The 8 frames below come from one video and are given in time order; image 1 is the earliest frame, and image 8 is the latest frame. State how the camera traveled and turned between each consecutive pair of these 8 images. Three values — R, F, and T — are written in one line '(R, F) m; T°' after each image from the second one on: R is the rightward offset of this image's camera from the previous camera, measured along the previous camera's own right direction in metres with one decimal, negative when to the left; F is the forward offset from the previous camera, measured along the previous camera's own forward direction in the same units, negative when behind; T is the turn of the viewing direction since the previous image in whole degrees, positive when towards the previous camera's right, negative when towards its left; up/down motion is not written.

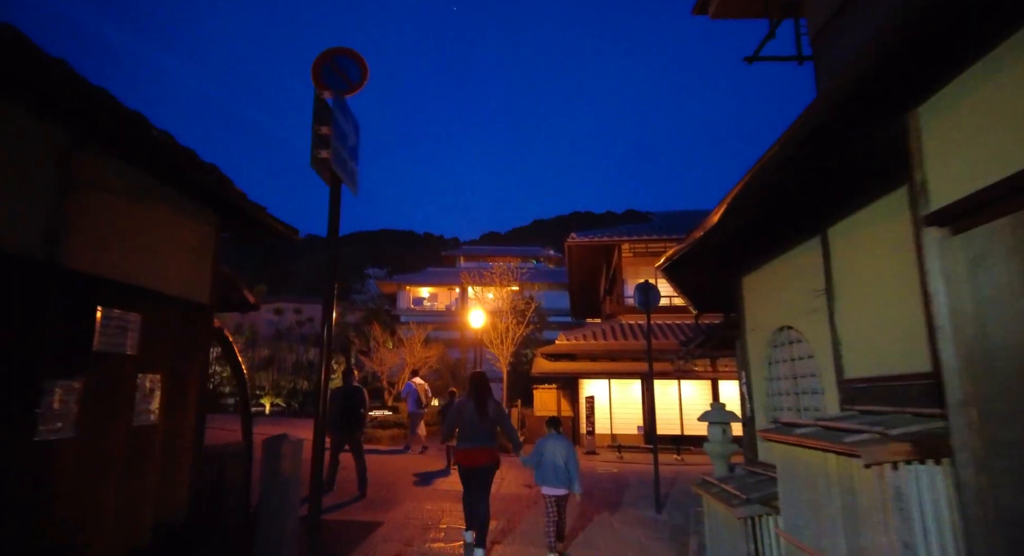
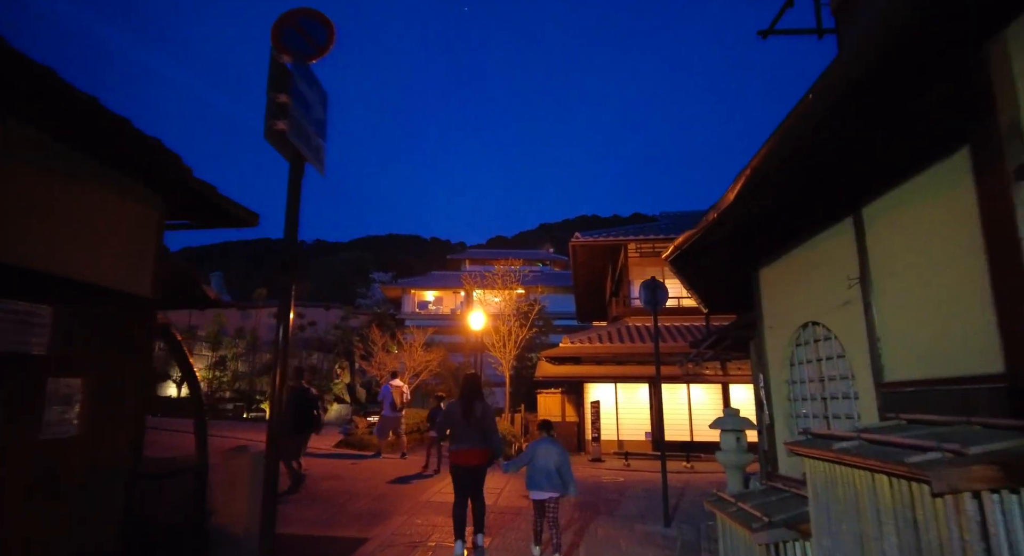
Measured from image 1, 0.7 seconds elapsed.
(+0.1, +0.5) m; -1°
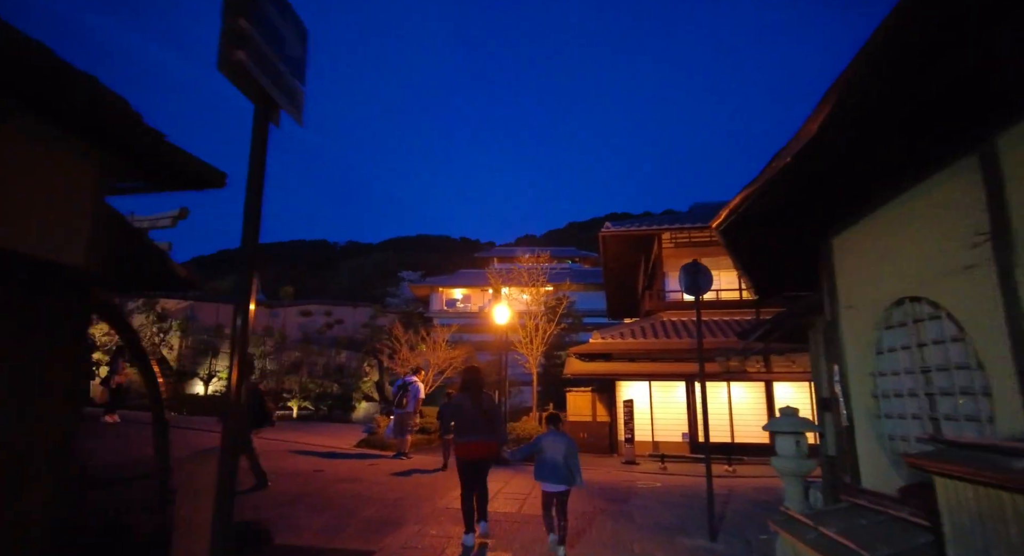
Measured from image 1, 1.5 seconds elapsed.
(+0.1, +0.7) m; -3°
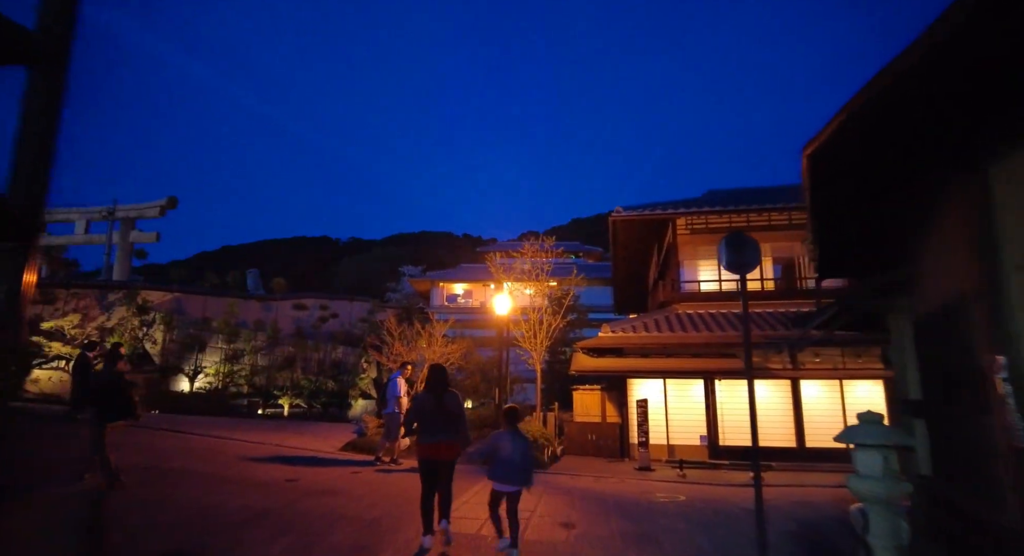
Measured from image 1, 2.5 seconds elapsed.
(0.0, +1.3) m; 0°
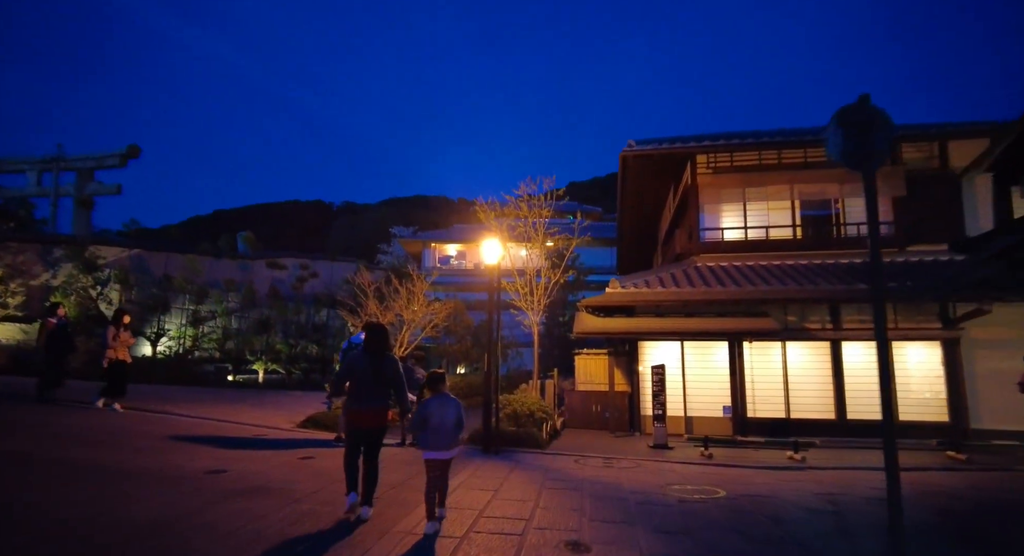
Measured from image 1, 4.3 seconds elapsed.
(+0.1, +2.2) m; 0°
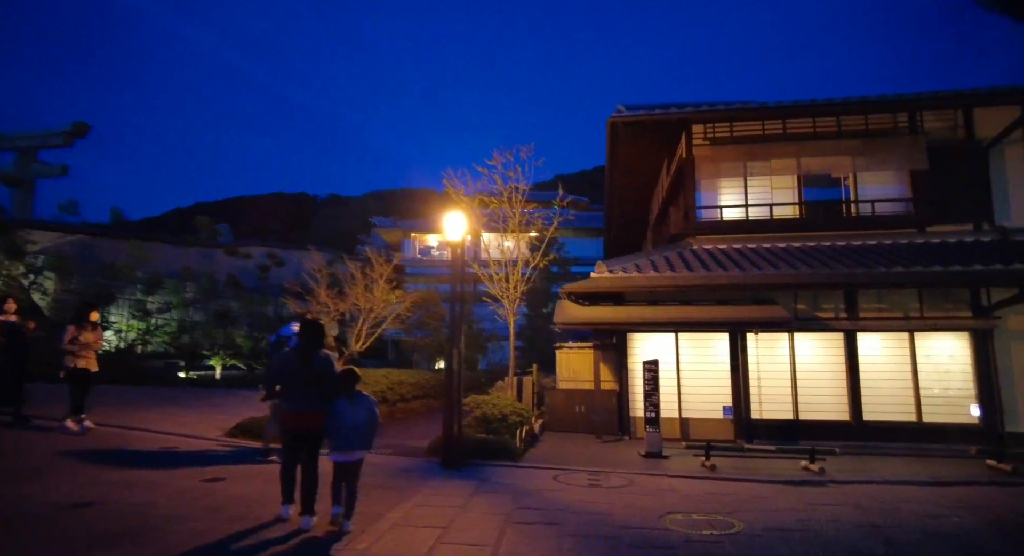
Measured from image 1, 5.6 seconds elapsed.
(+0.3, +1.6) m; +1°
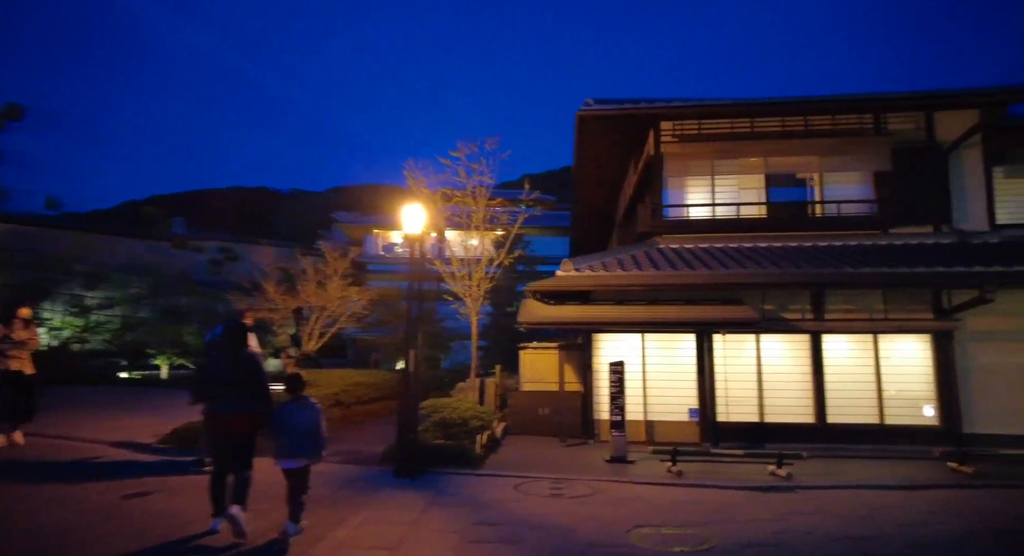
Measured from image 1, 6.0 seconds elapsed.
(+0.1, +0.5) m; +4°
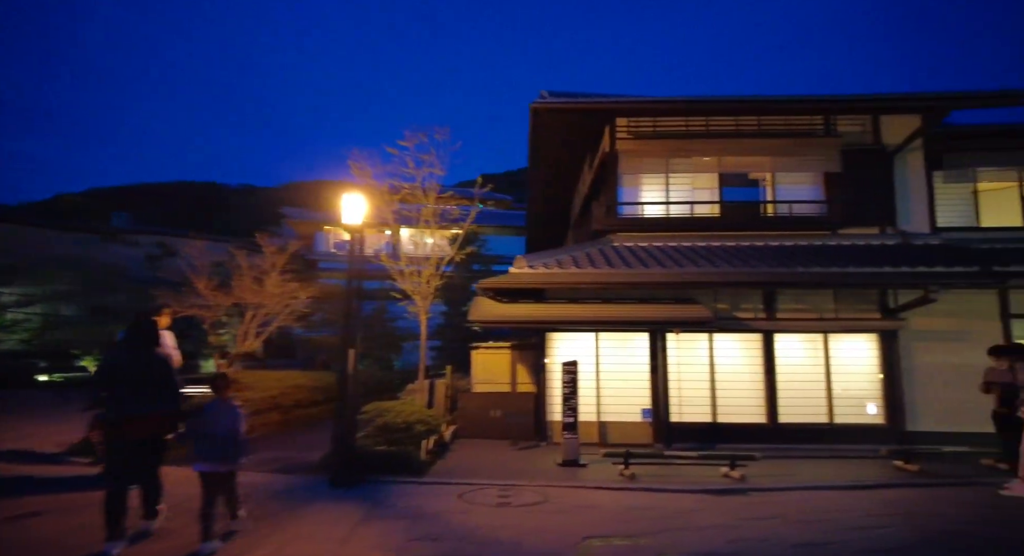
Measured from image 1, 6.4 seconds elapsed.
(+0.1, +0.4) m; +4°
